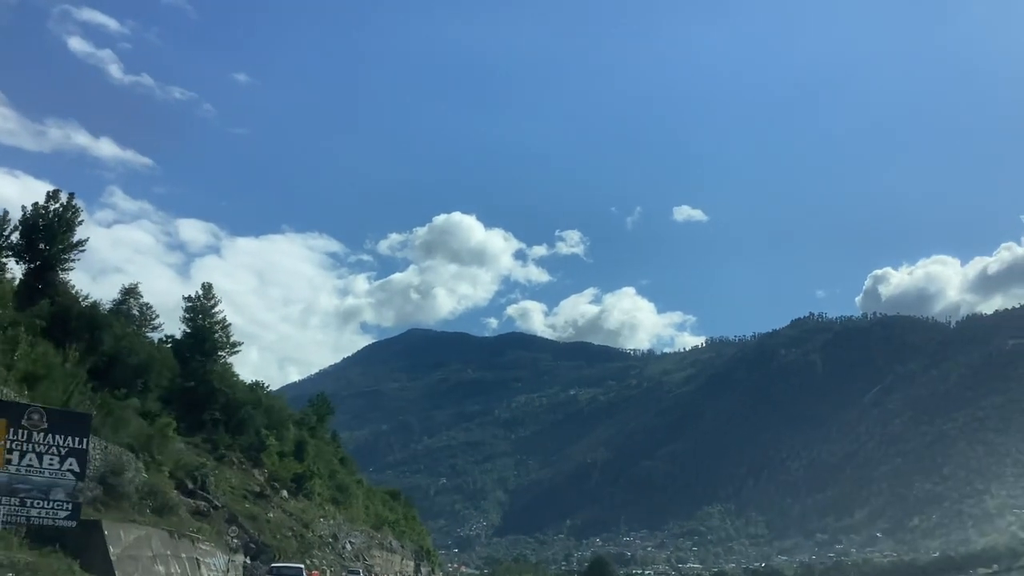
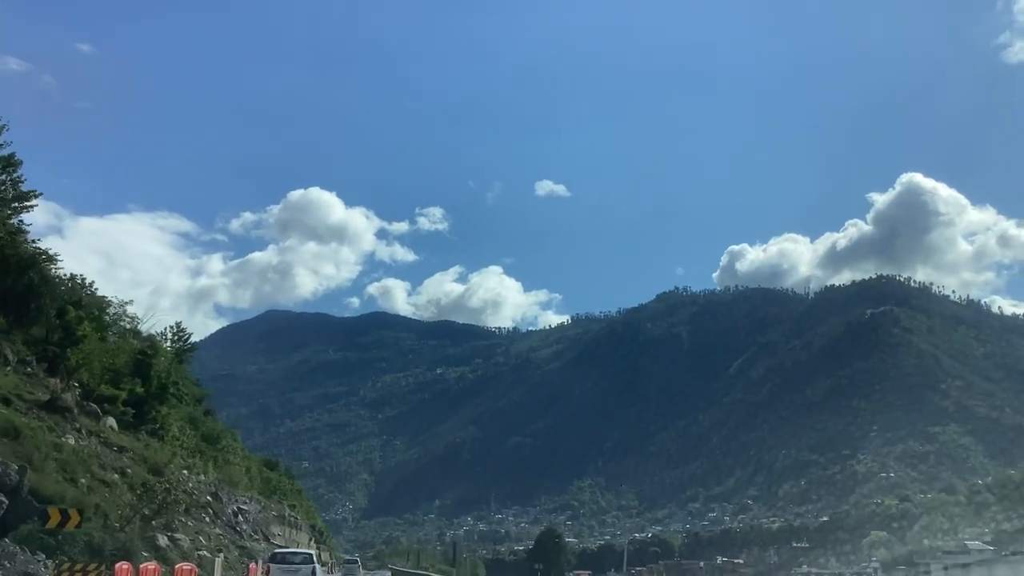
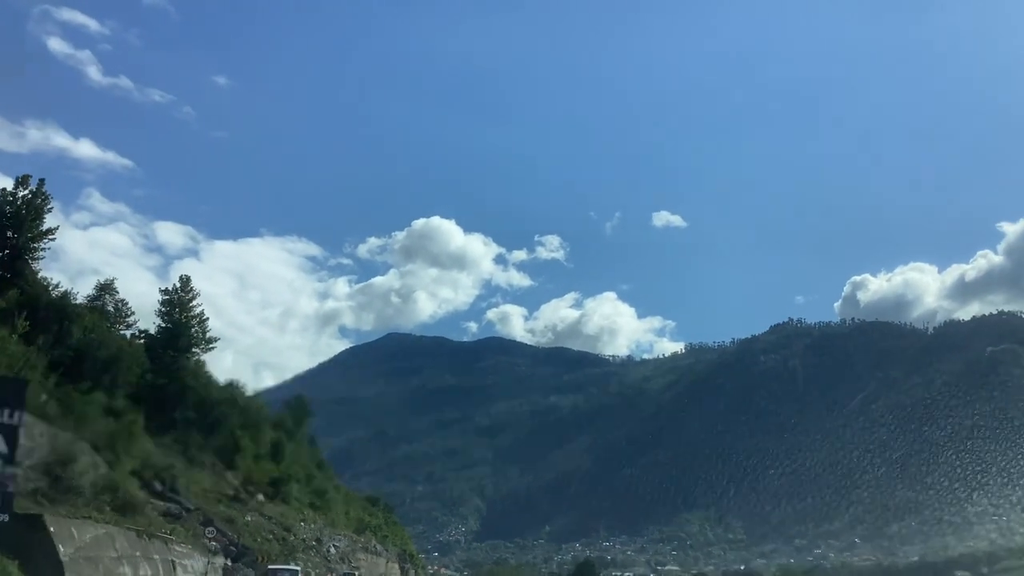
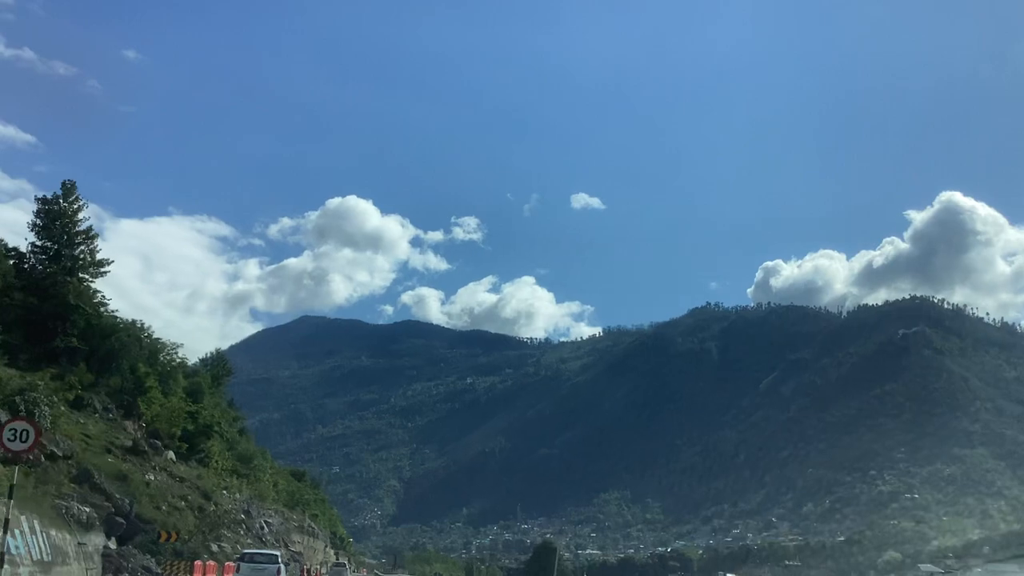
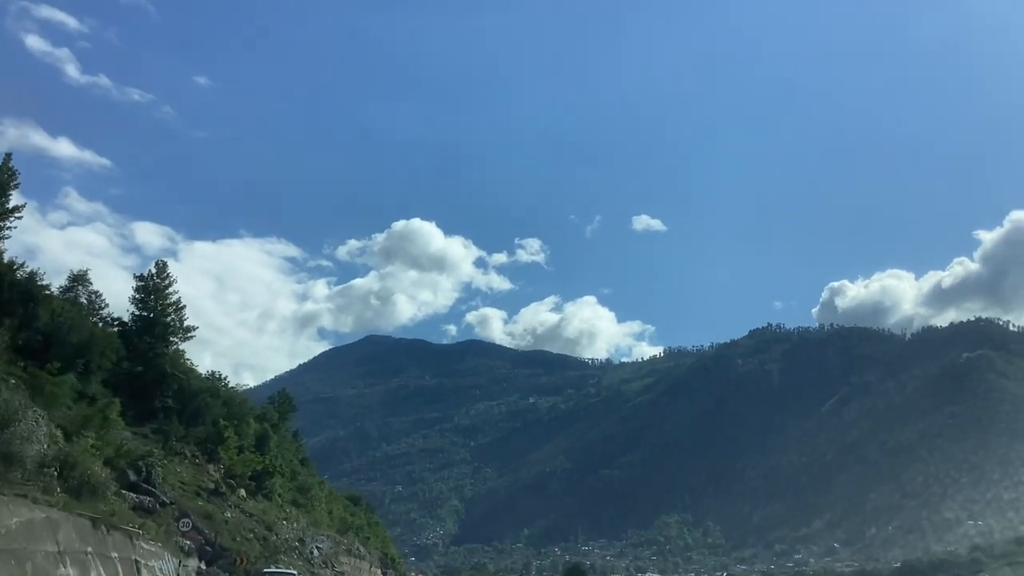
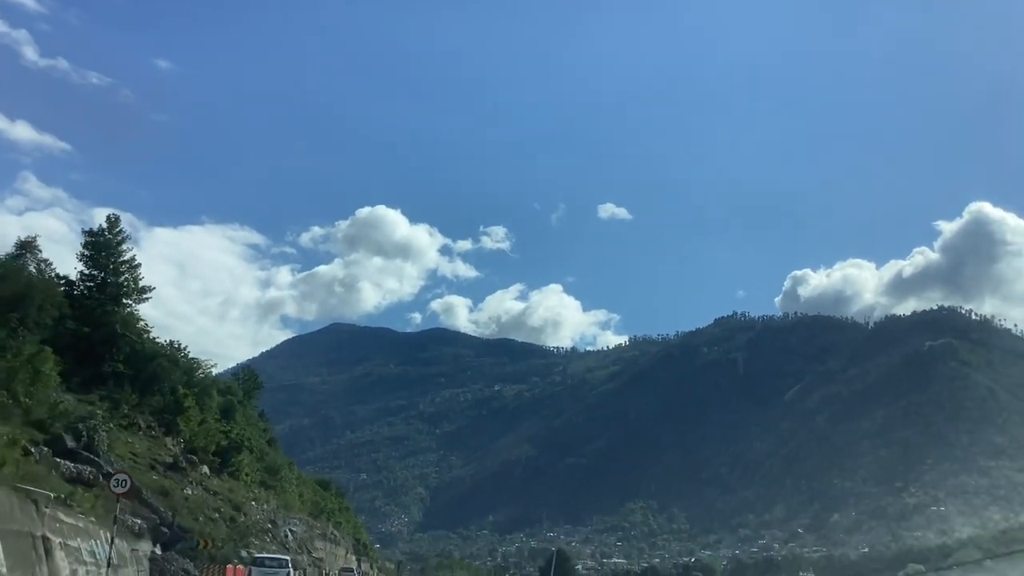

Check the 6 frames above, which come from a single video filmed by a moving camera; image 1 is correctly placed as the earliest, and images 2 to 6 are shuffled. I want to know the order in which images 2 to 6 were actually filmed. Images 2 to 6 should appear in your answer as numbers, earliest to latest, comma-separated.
3, 5, 6, 4, 2
